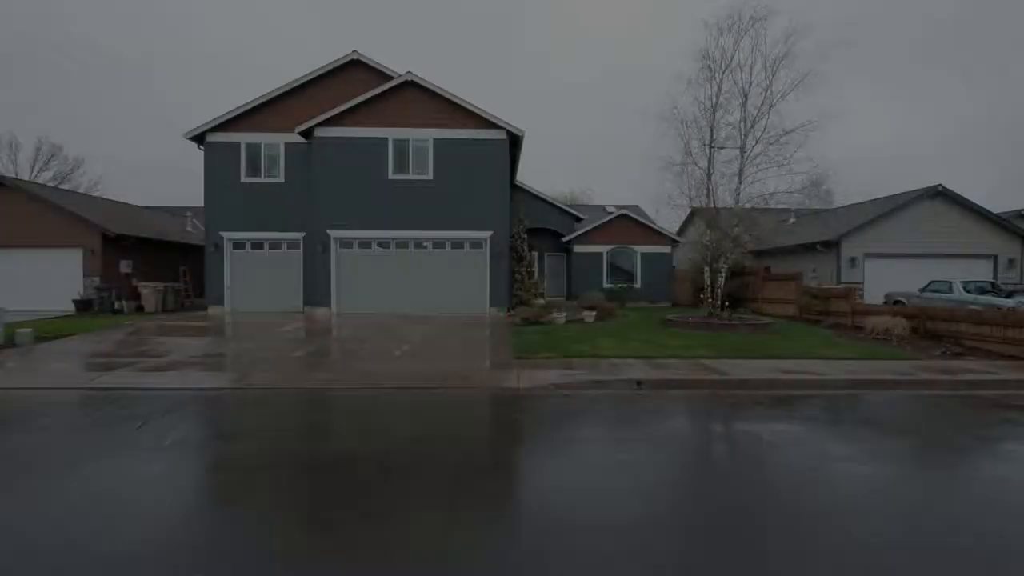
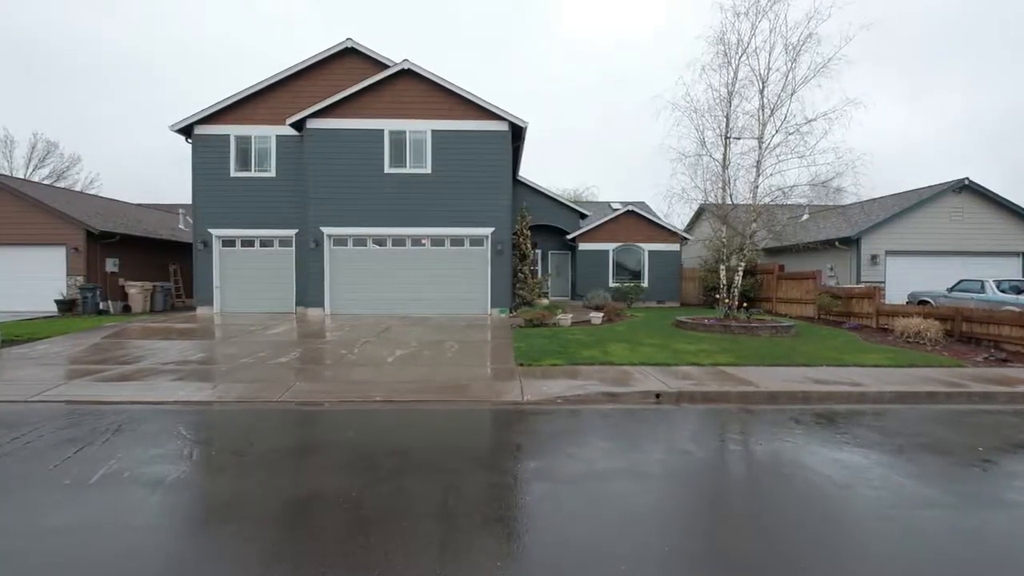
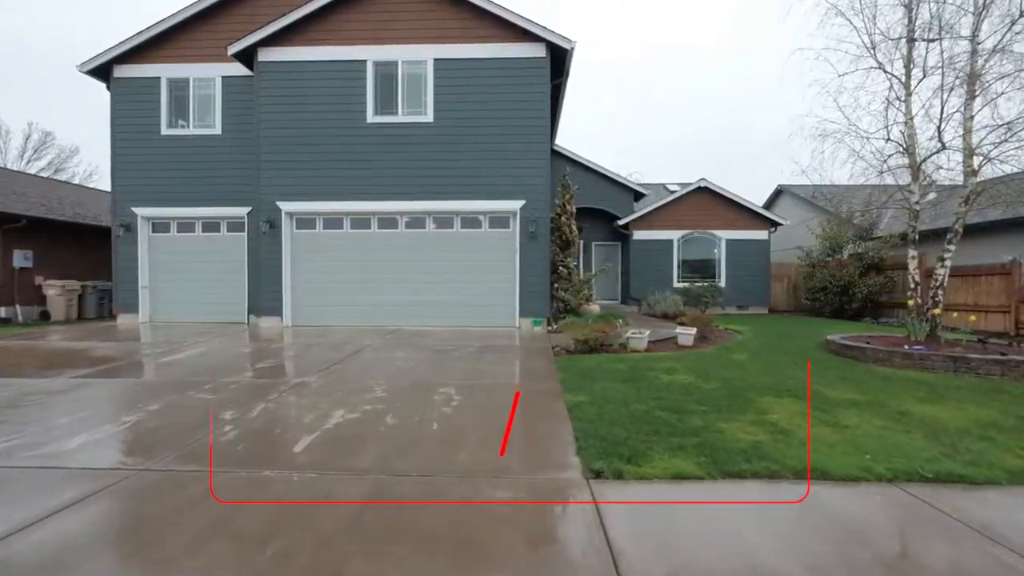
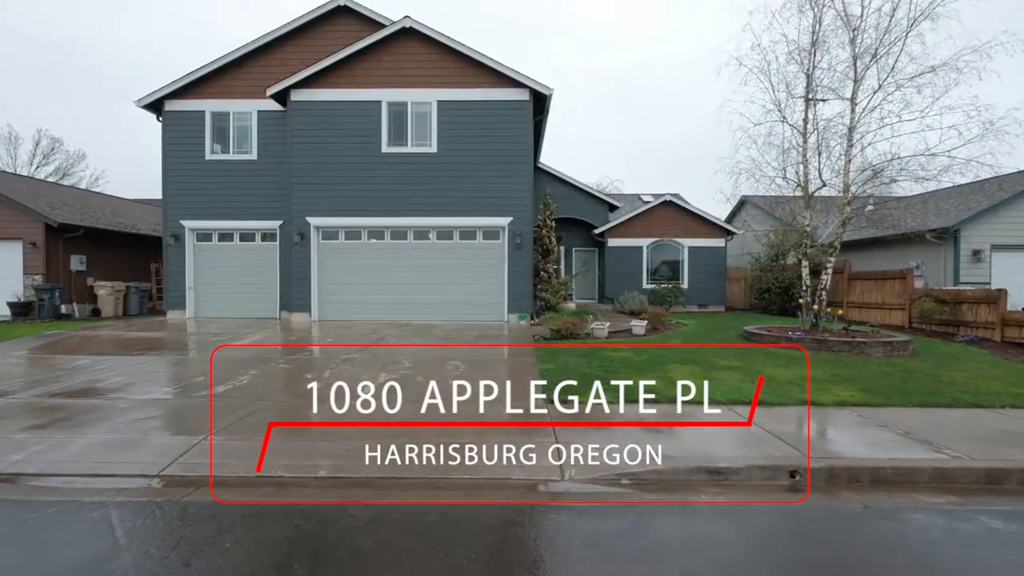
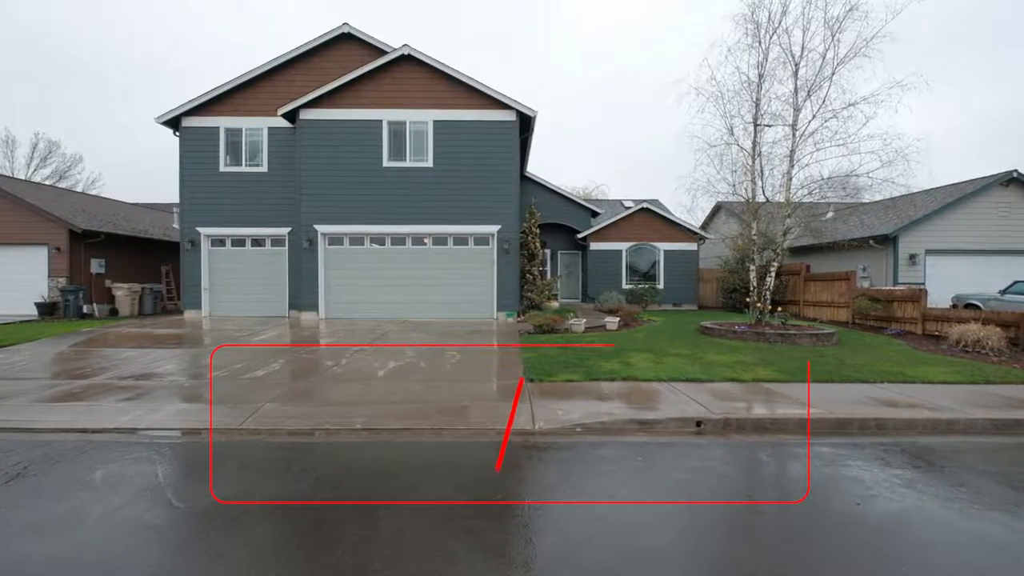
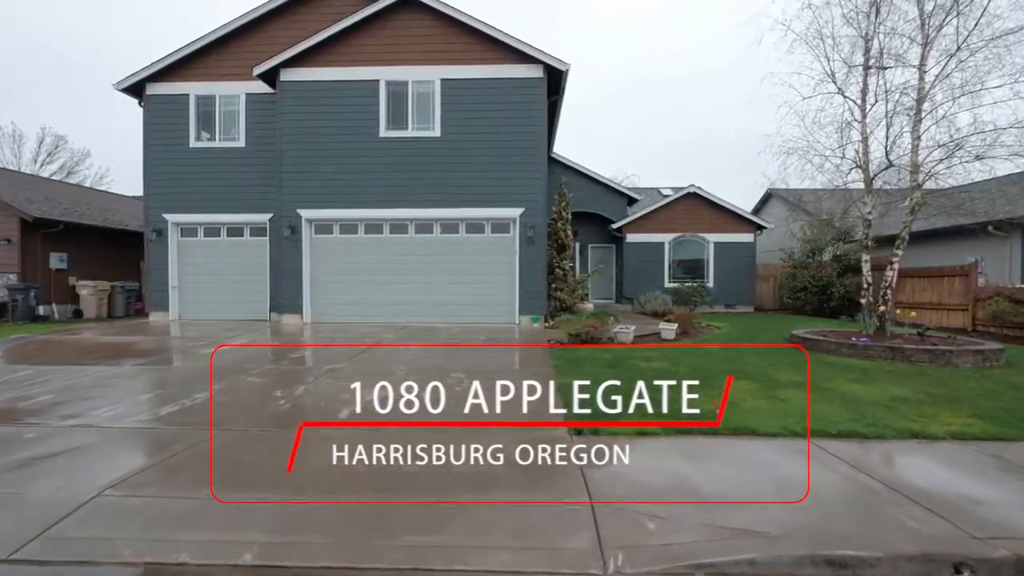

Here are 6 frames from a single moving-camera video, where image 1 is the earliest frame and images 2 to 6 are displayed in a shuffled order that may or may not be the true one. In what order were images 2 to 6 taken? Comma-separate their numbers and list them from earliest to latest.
2, 5, 4, 6, 3
